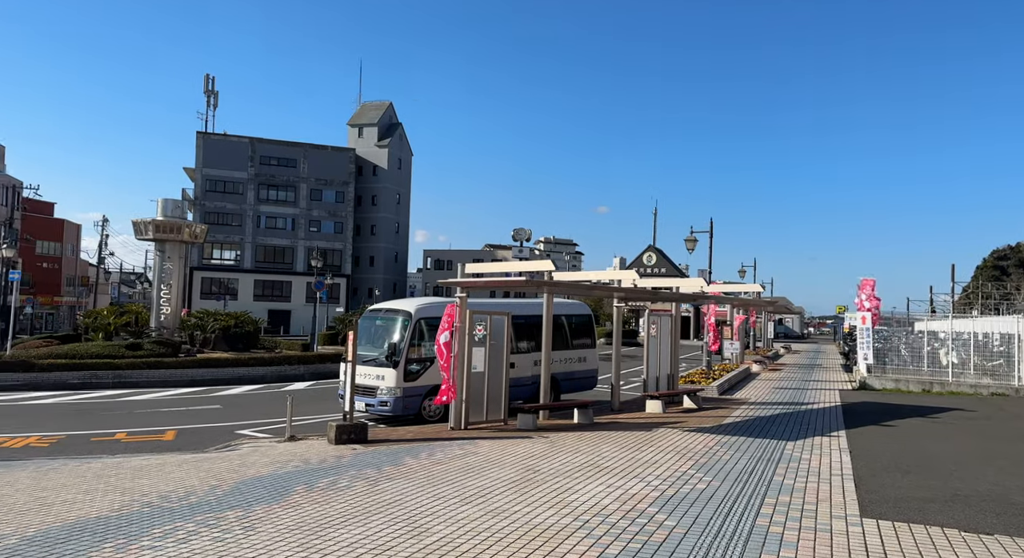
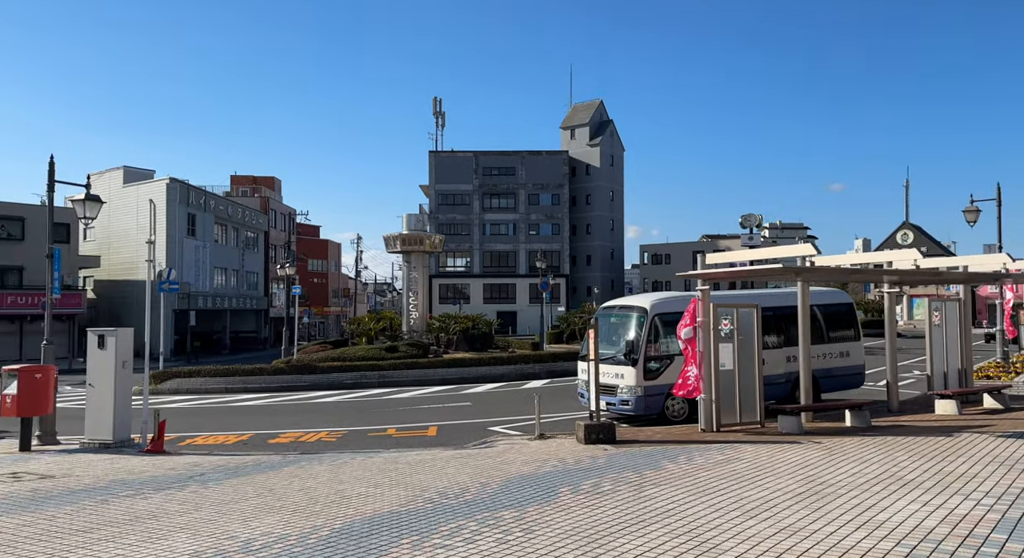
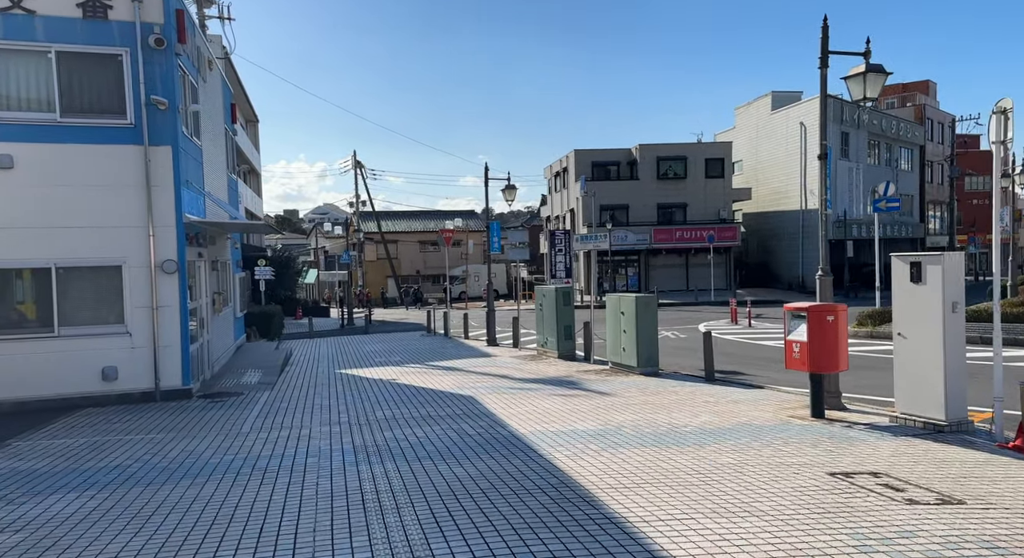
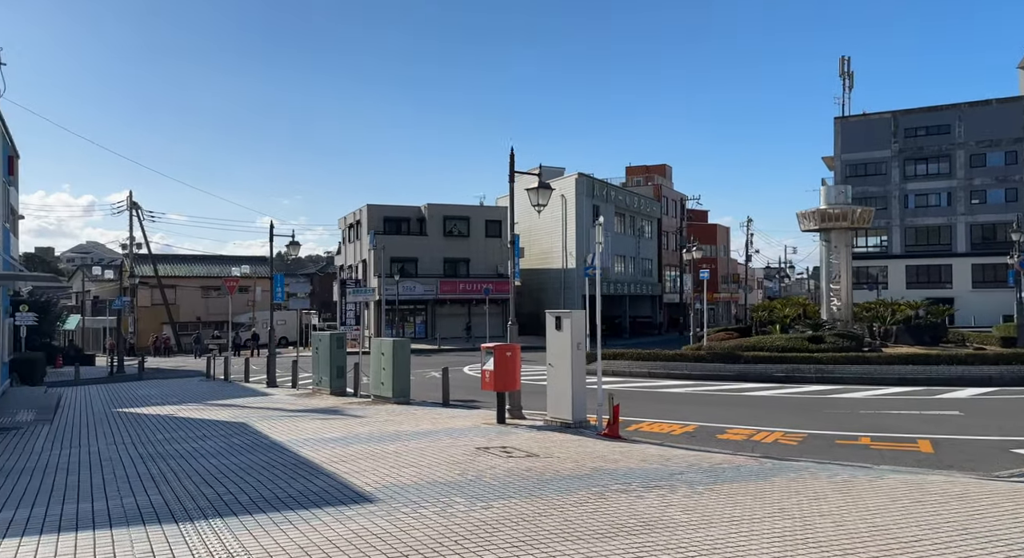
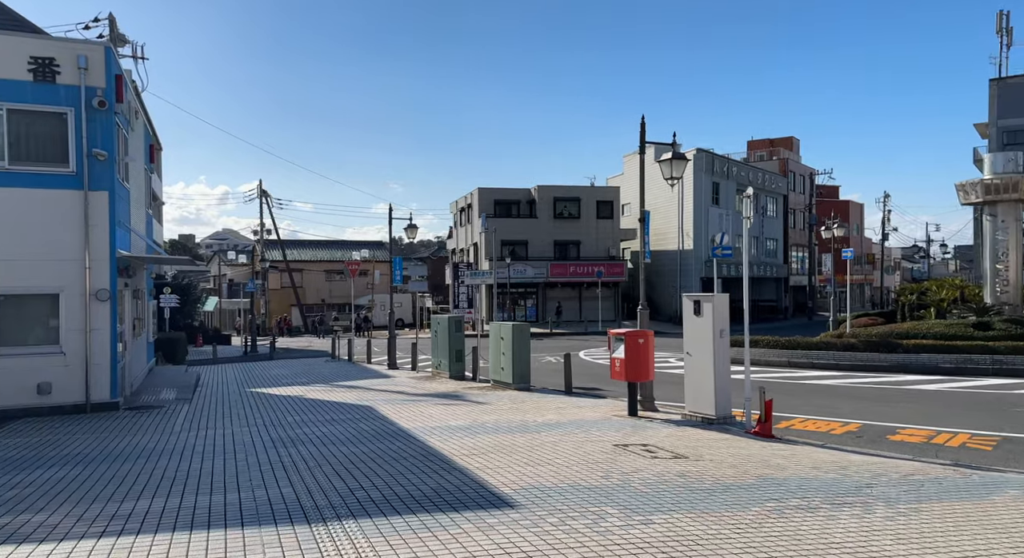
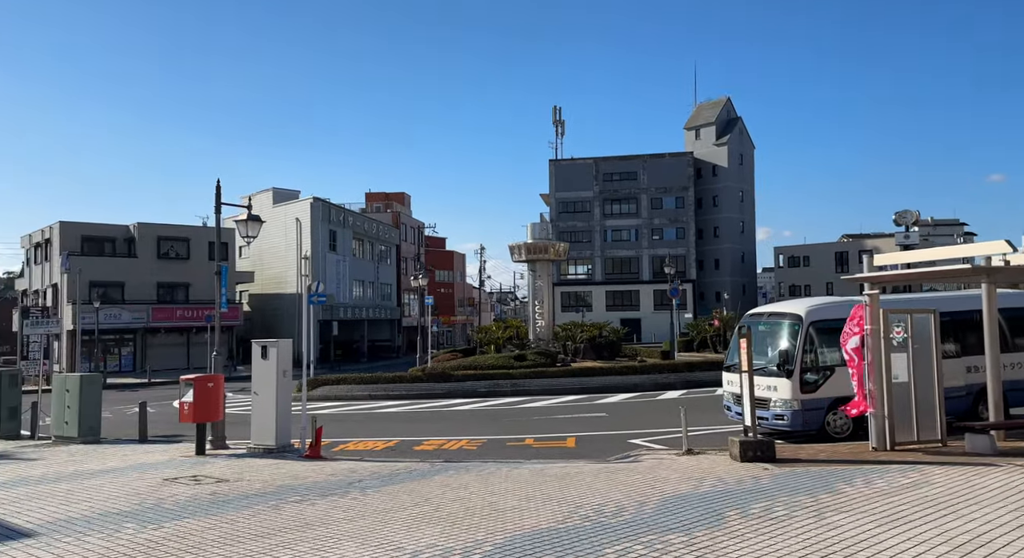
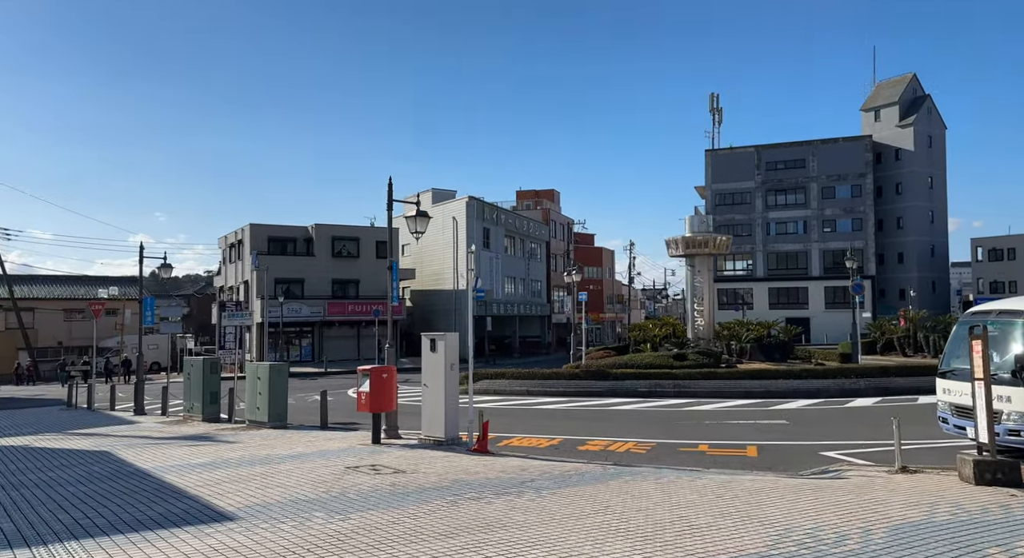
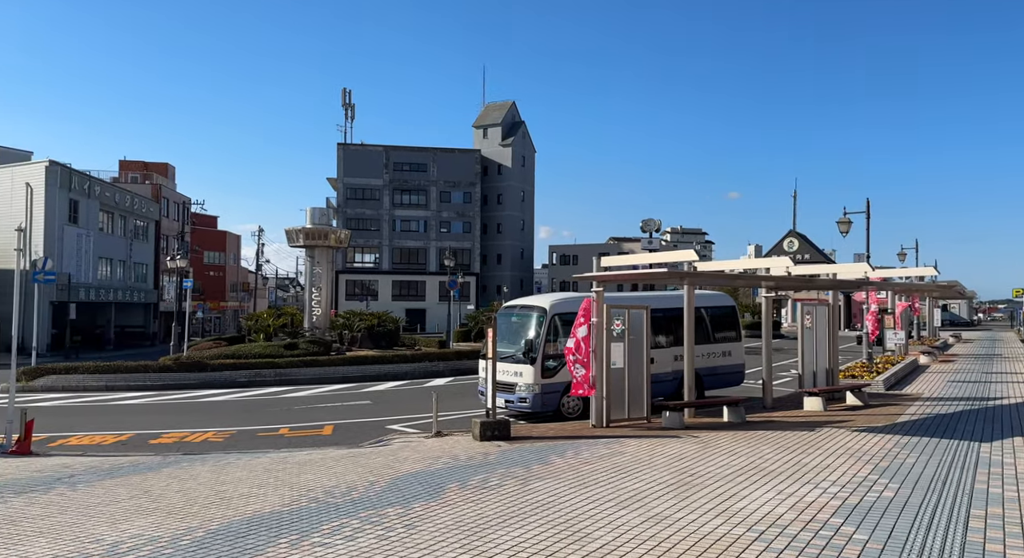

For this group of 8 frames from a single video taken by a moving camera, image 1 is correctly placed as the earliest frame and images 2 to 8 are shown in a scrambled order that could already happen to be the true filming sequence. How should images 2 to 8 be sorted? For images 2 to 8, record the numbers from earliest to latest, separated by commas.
8, 2, 6, 7, 4, 5, 3
